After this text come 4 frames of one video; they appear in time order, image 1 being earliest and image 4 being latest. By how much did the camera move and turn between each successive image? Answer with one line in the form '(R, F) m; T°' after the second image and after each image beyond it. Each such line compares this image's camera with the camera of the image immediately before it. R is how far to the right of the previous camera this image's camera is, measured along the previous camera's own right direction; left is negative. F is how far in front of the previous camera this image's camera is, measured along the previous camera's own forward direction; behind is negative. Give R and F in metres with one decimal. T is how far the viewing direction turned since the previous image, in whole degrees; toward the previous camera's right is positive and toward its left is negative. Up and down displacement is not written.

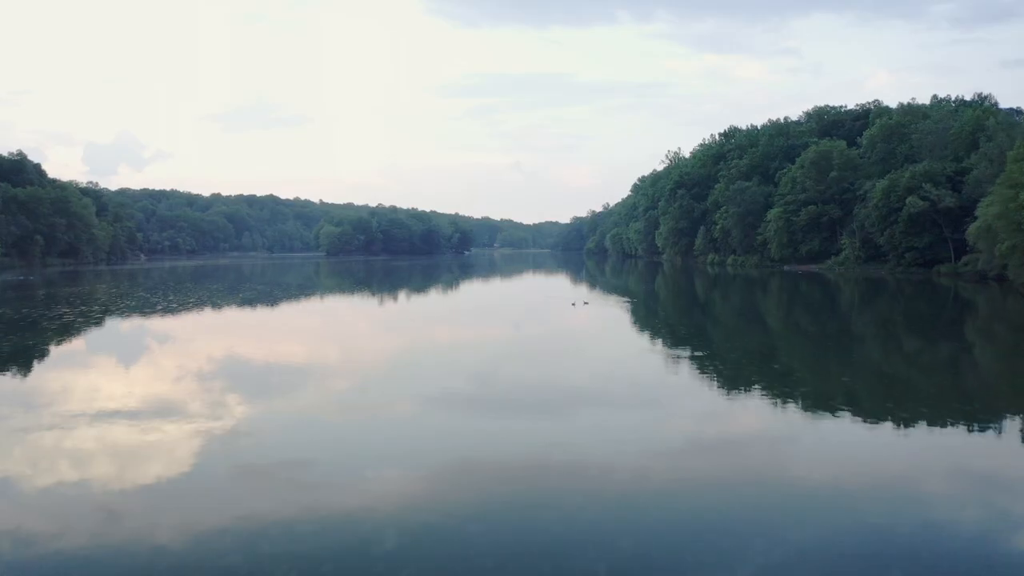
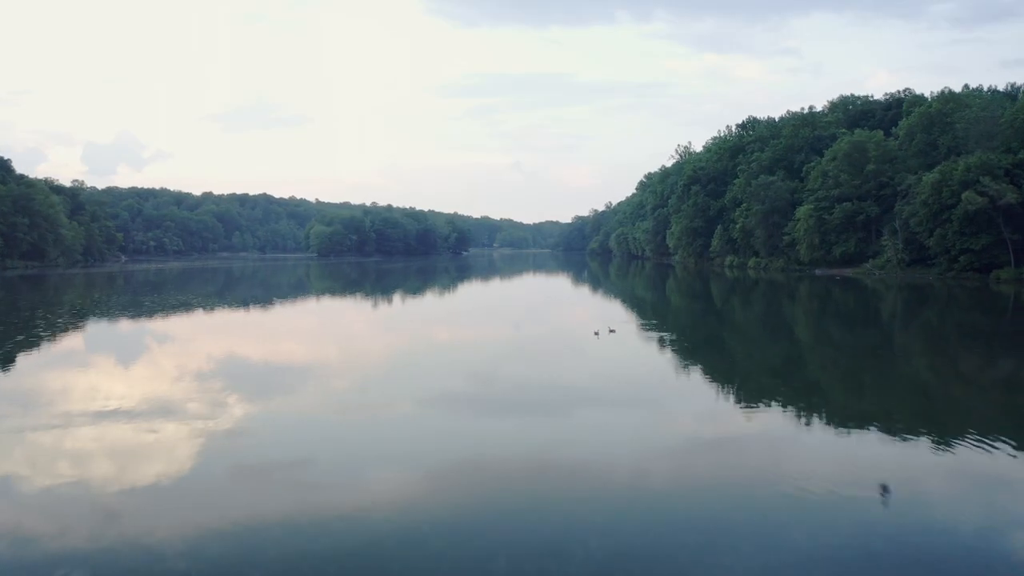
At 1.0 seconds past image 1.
(-0.2, -0.9) m; 0°
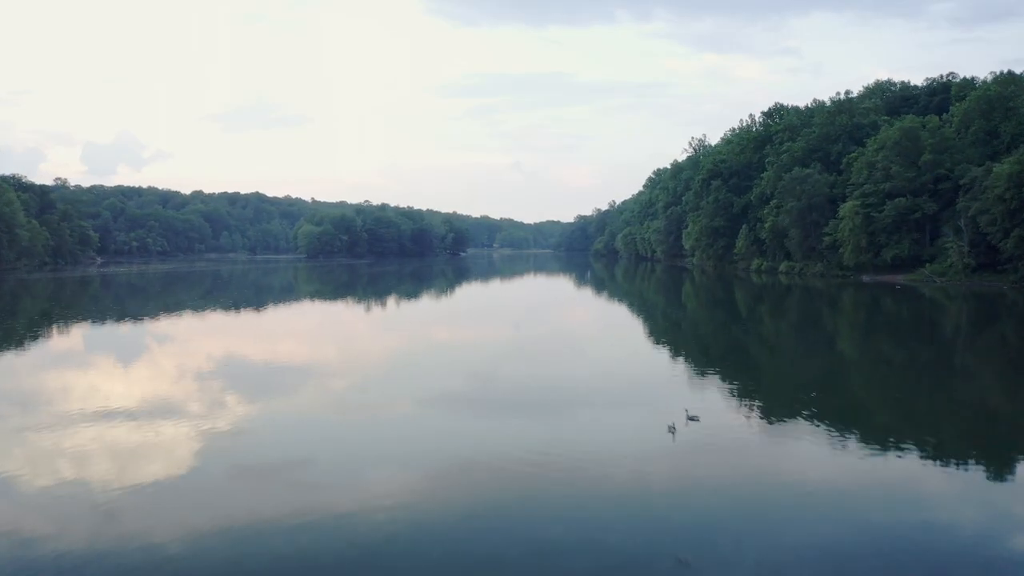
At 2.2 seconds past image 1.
(0.0, +4.7) m; 0°
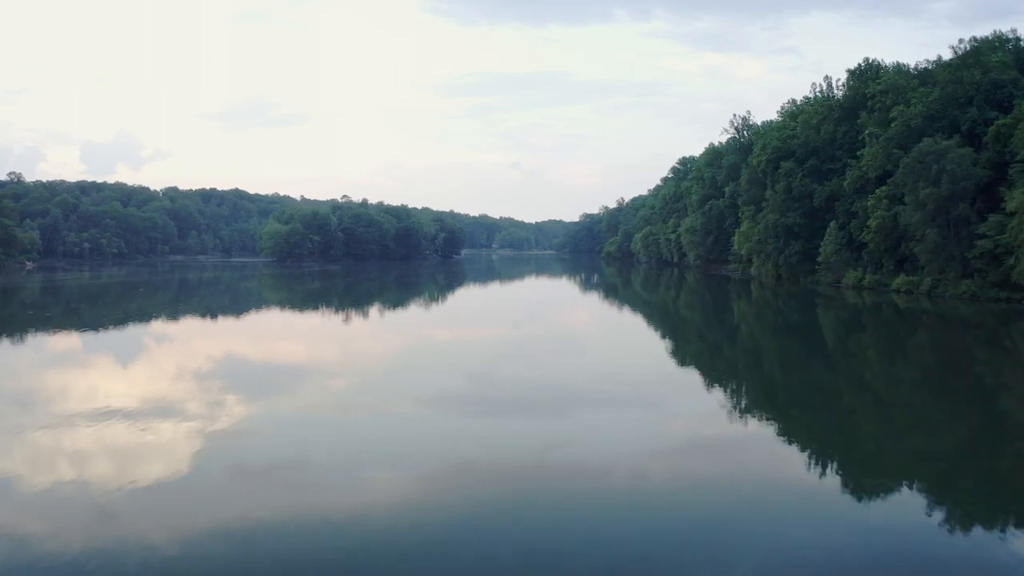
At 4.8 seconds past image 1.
(0.0, +10.5) m; 0°
